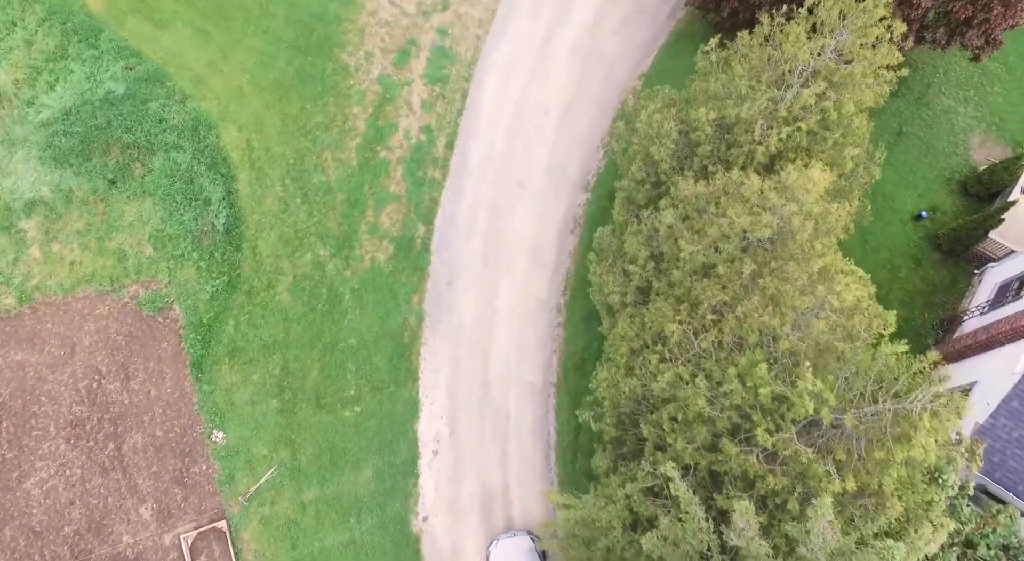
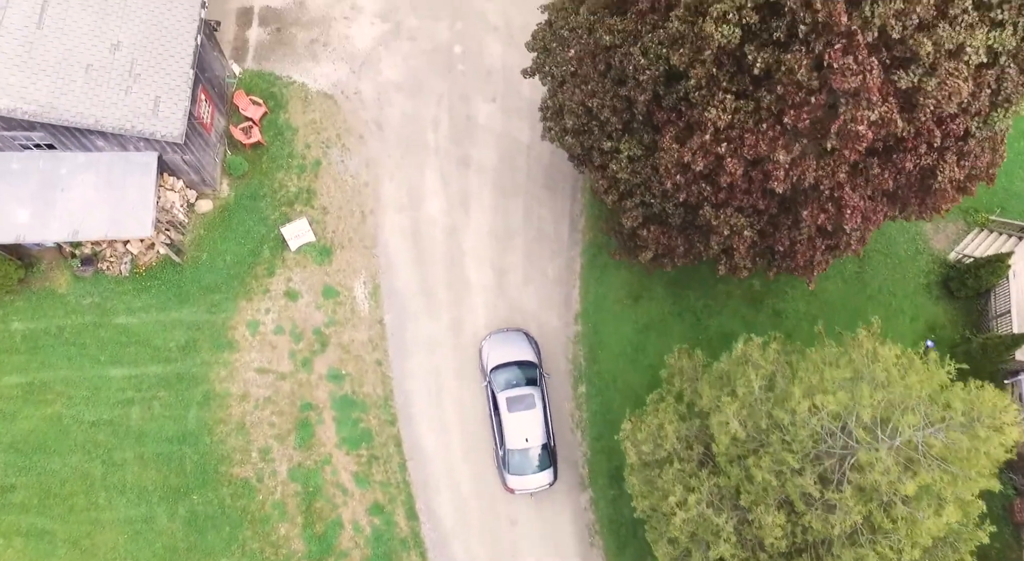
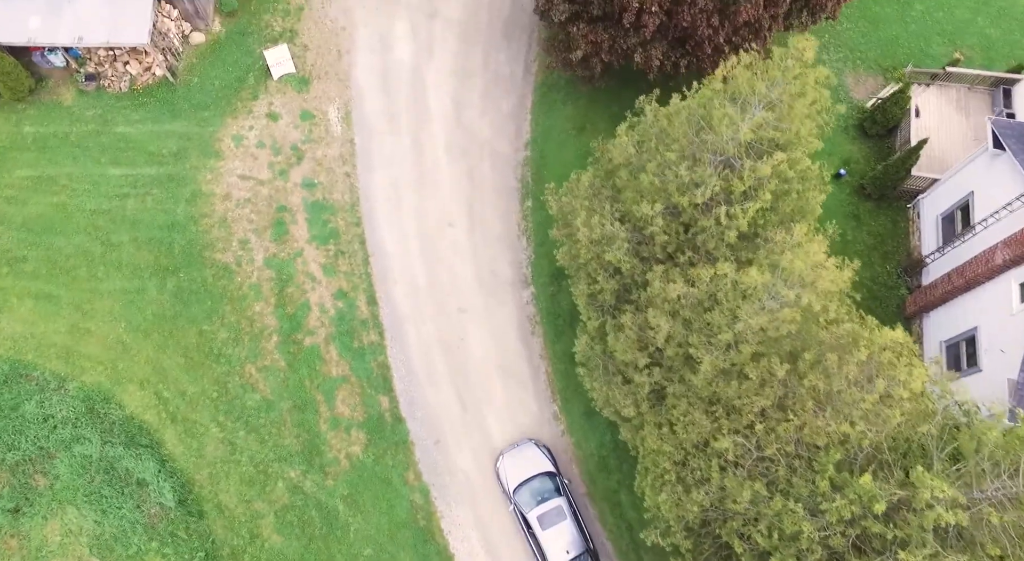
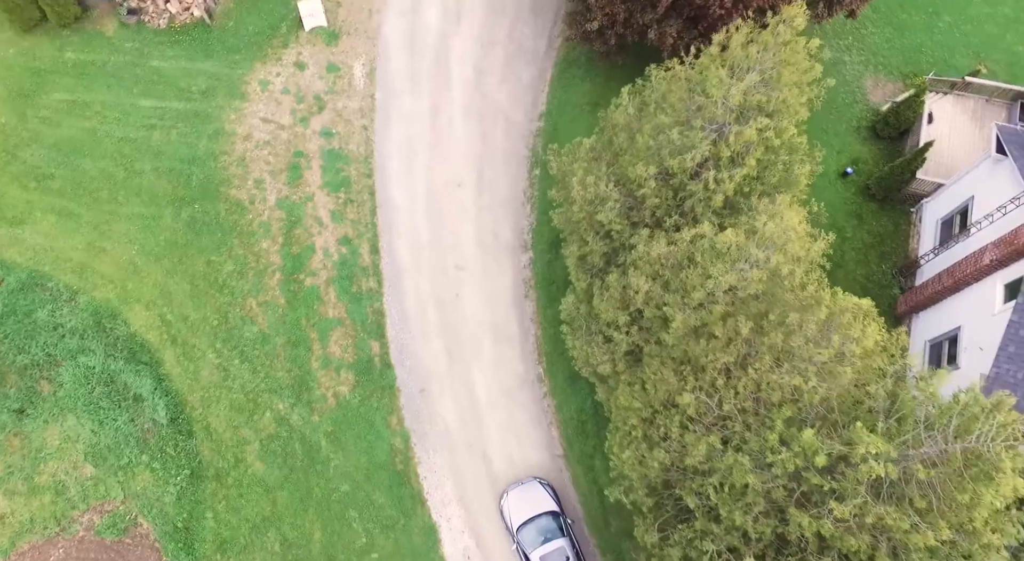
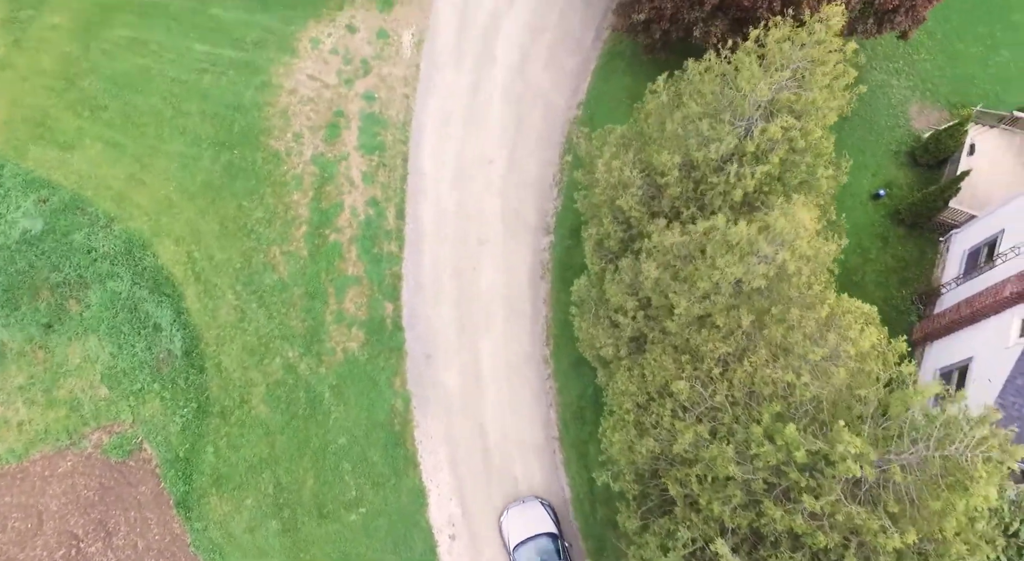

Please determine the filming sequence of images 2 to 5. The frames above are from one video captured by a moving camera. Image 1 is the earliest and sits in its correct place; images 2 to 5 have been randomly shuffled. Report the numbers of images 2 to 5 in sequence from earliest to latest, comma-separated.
5, 4, 3, 2
